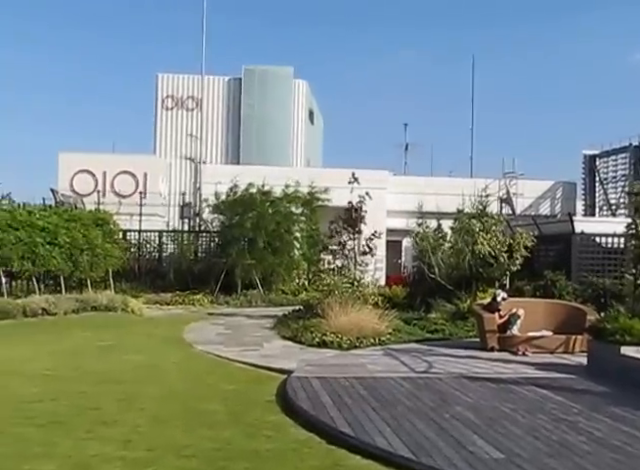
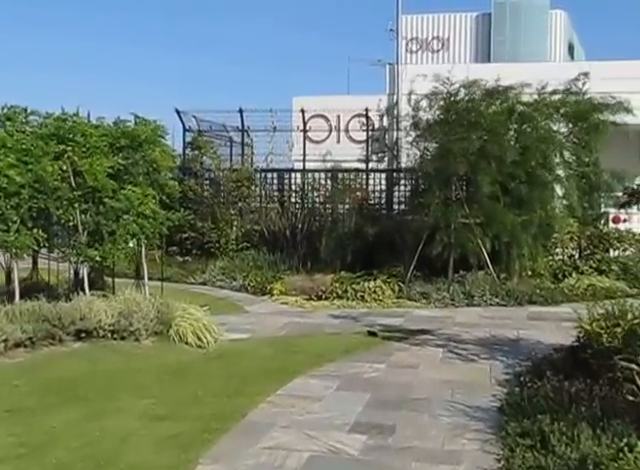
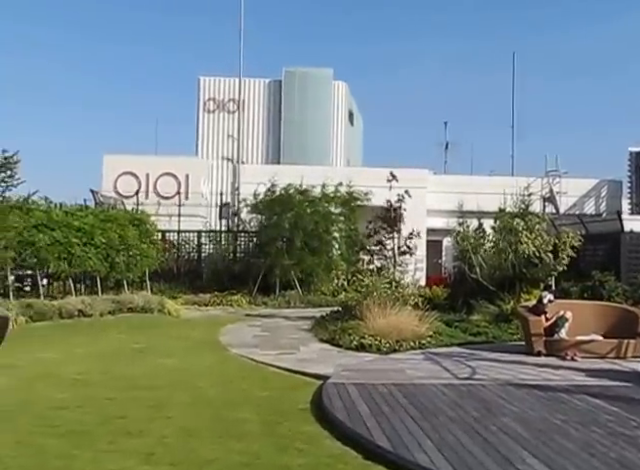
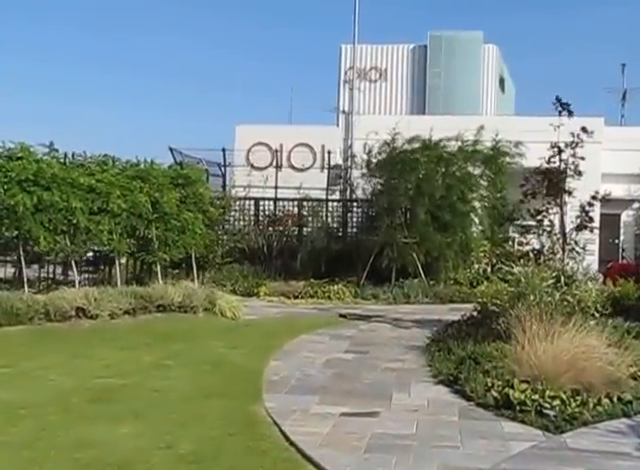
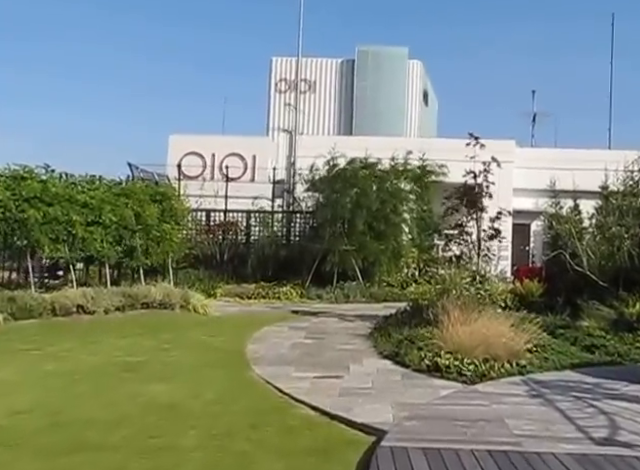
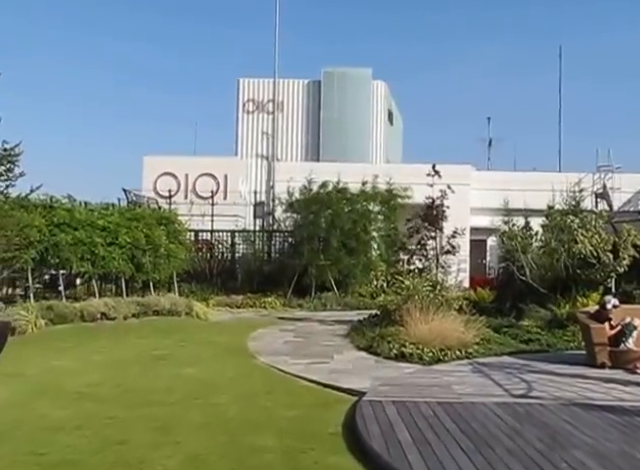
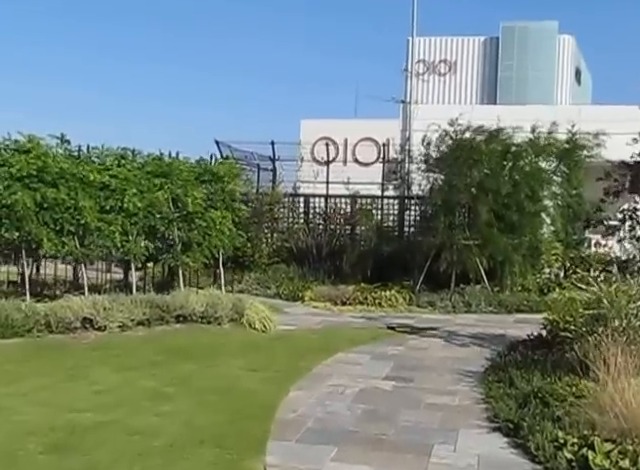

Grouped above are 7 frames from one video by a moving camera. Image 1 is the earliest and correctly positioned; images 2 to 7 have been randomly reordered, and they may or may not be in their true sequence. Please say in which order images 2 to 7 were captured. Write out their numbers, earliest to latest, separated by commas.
3, 6, 5, 4, 7, 2
